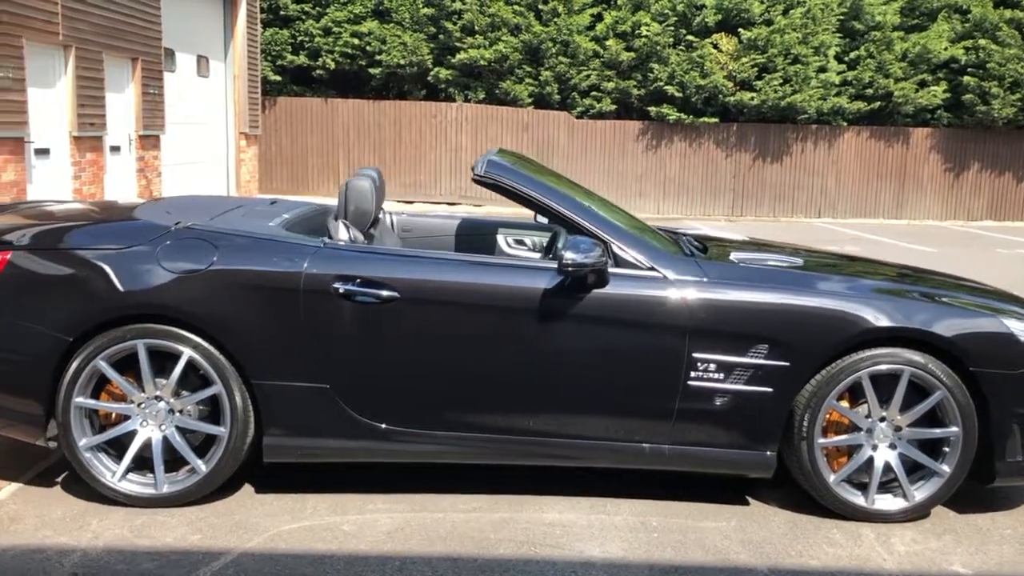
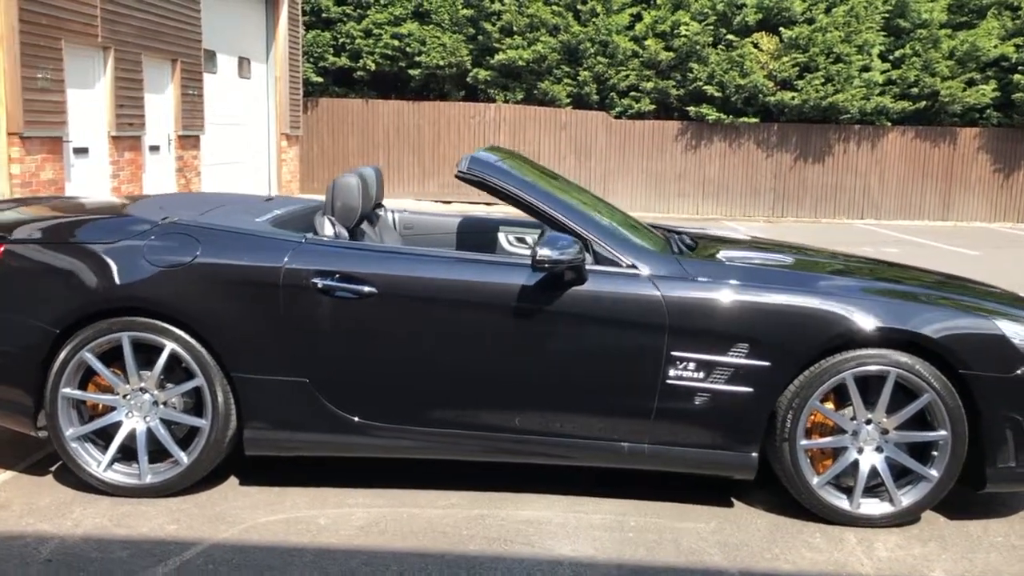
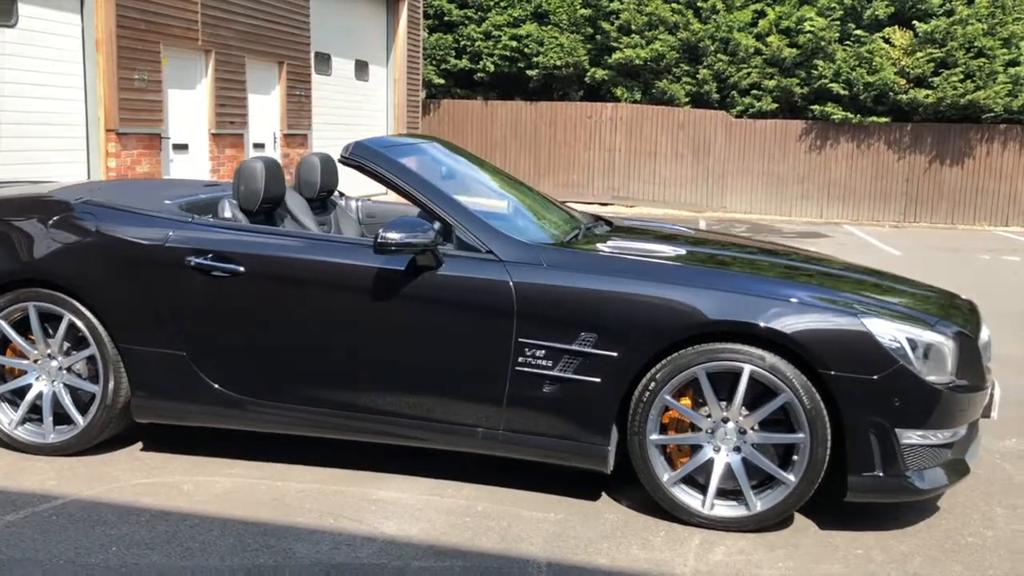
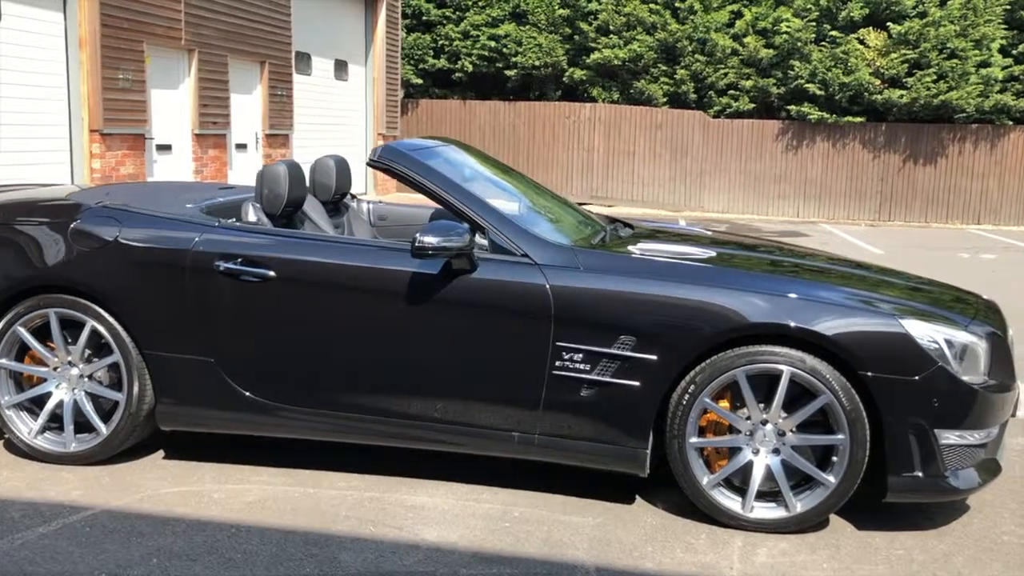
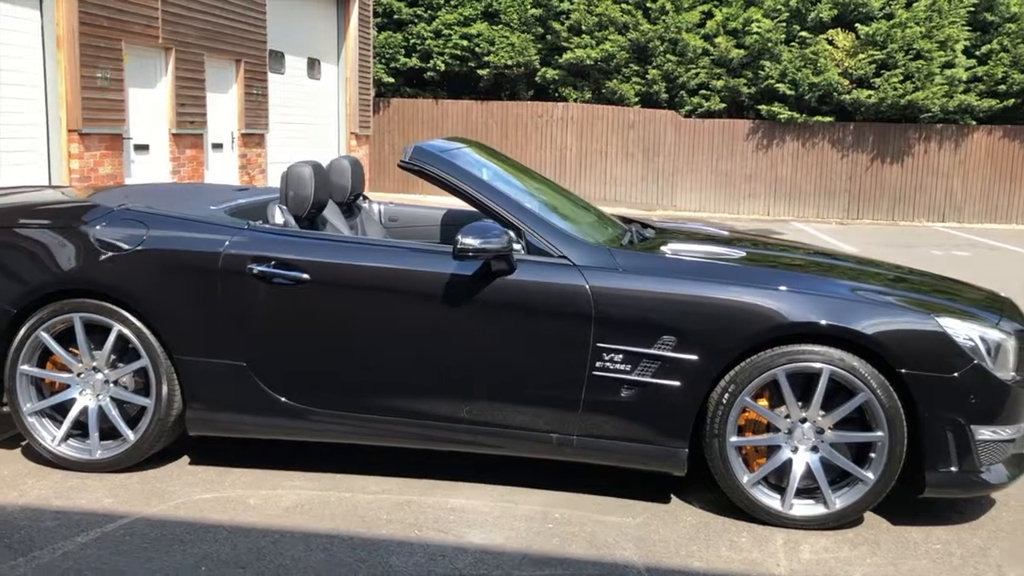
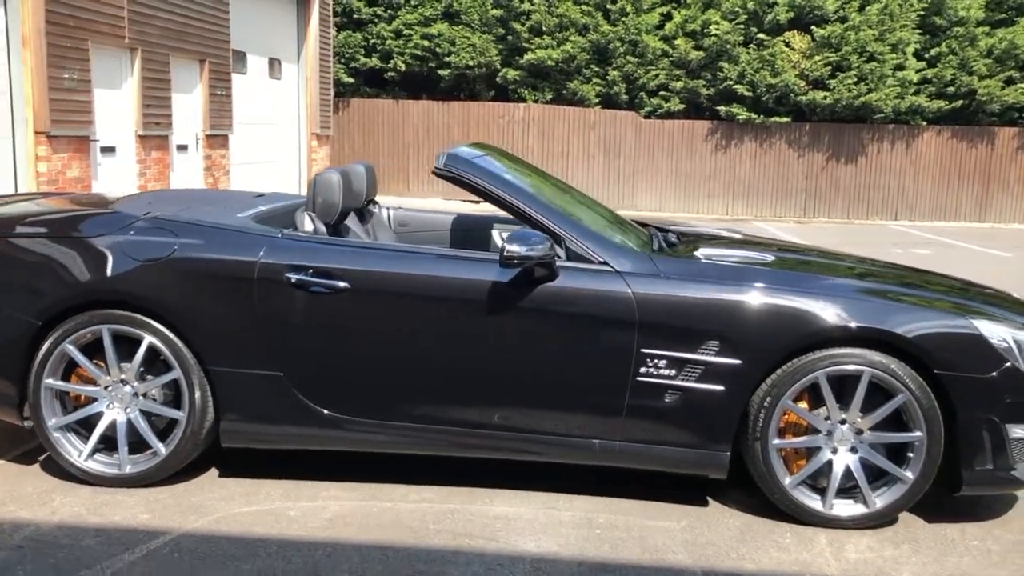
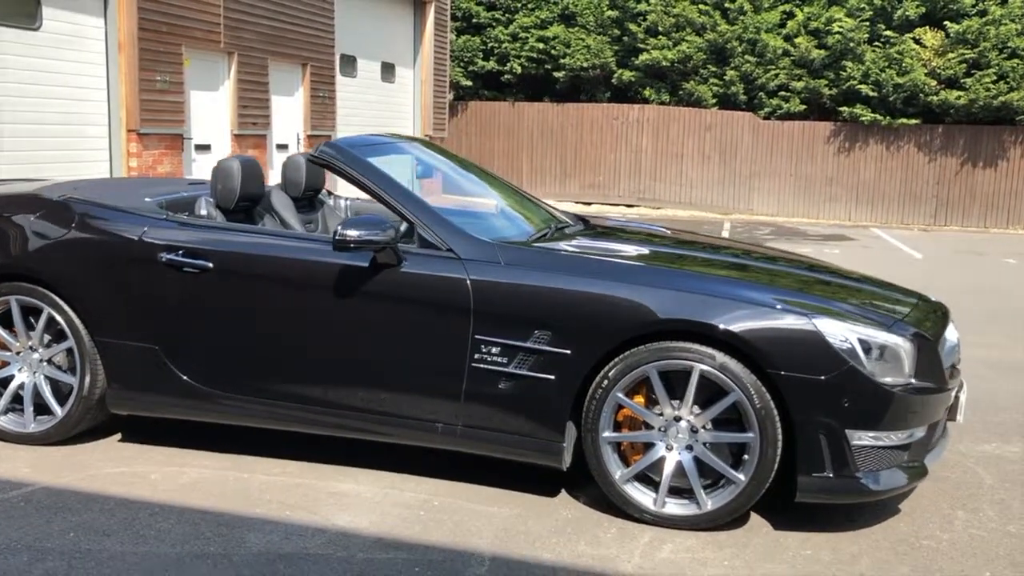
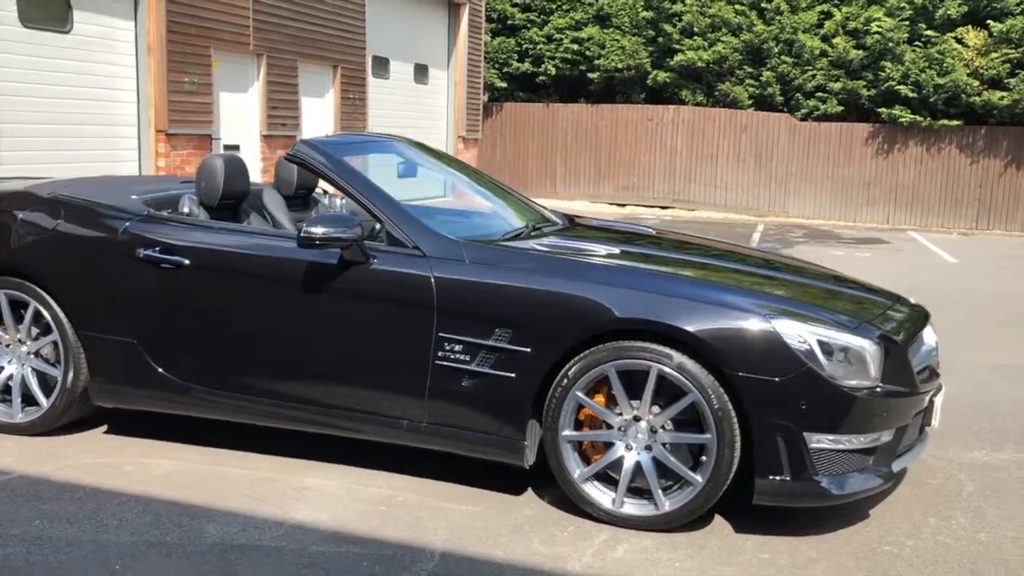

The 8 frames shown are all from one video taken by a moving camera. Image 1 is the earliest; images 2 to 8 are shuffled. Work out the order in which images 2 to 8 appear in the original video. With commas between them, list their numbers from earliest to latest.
2, 6, 5, 4, 3, 7, 8
